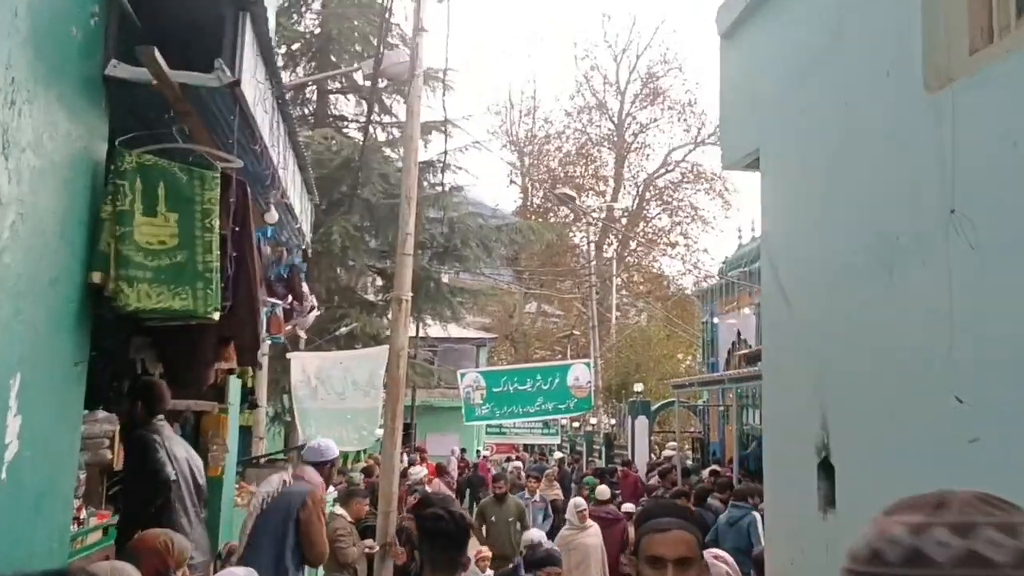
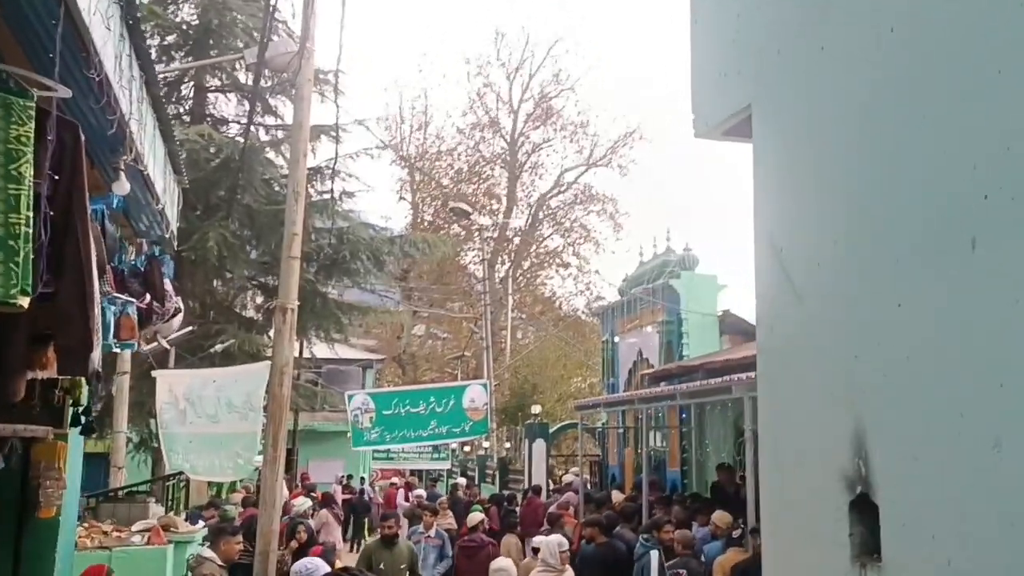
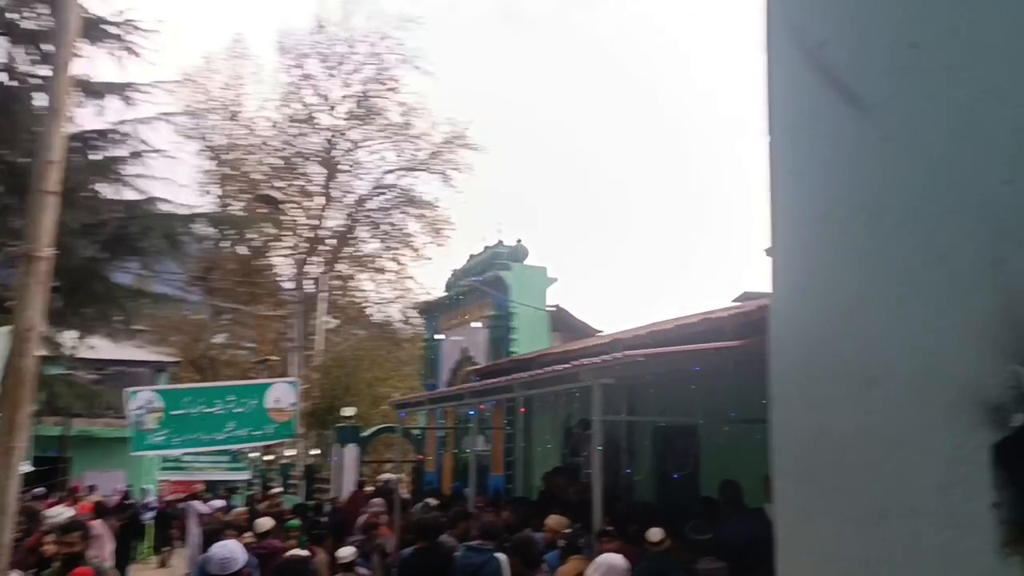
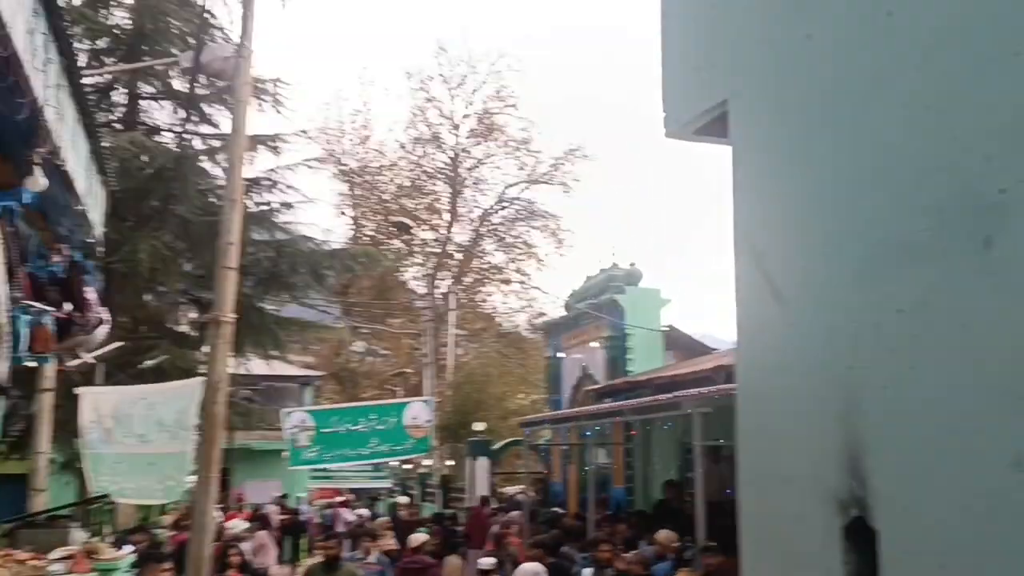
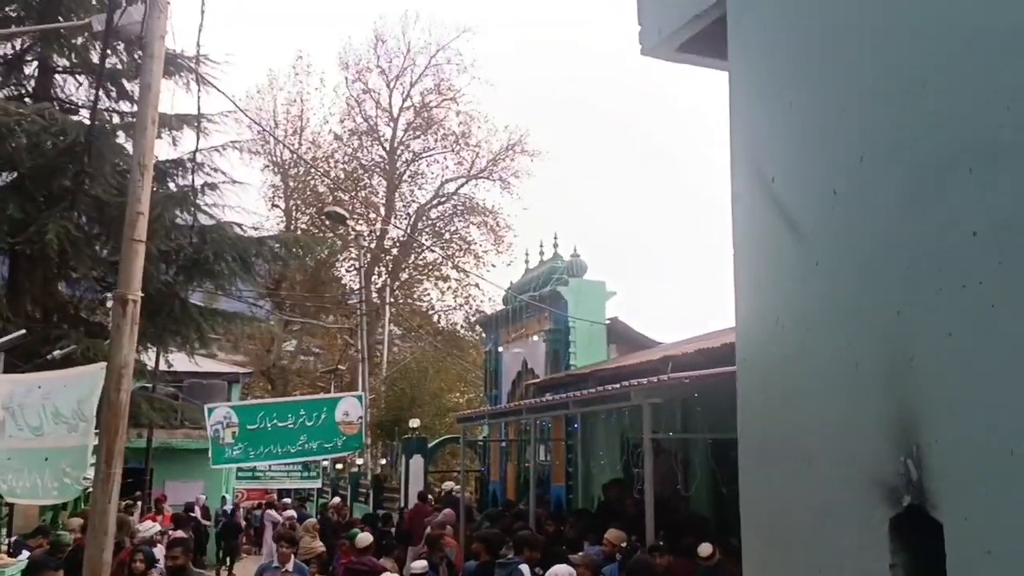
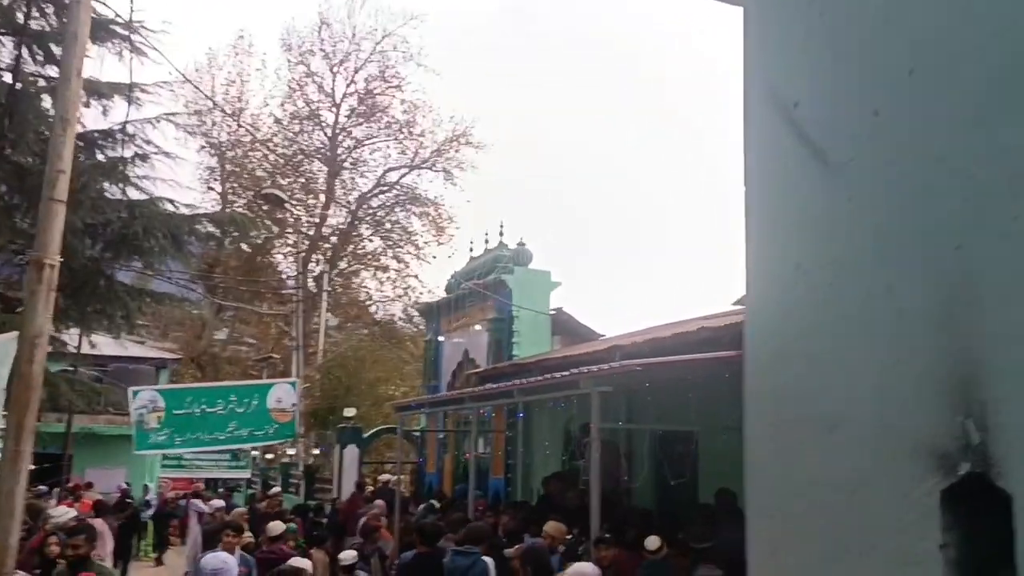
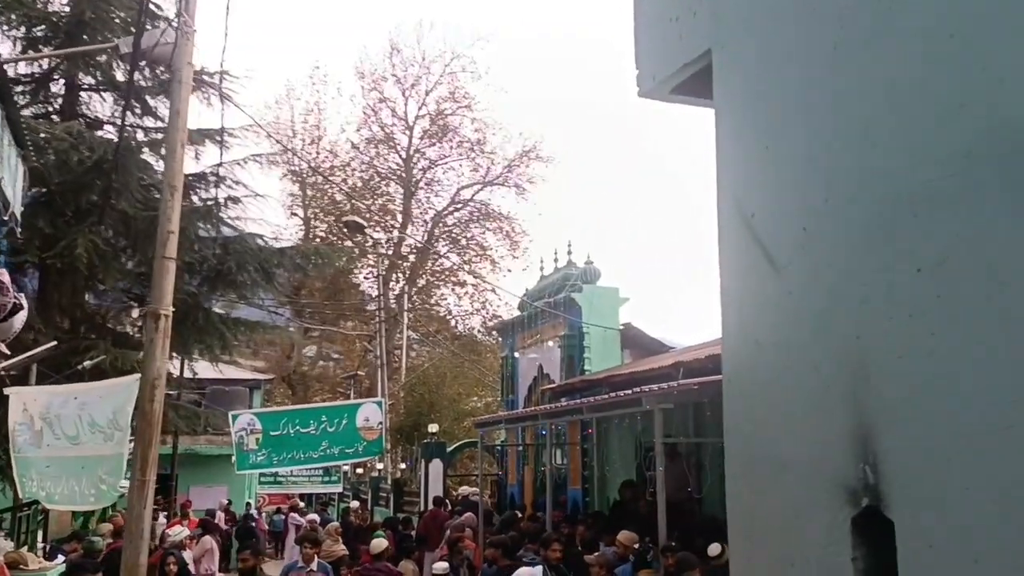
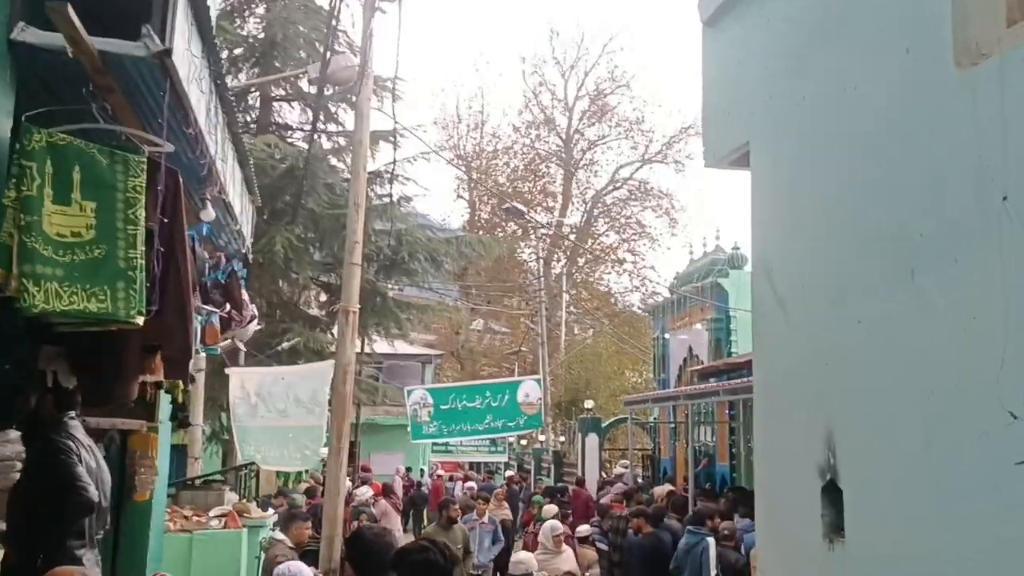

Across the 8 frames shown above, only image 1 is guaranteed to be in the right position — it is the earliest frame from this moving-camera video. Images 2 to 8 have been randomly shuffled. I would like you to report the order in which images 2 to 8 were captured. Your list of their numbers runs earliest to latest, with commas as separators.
8, 2, 4, 7, 5, 6, 3
